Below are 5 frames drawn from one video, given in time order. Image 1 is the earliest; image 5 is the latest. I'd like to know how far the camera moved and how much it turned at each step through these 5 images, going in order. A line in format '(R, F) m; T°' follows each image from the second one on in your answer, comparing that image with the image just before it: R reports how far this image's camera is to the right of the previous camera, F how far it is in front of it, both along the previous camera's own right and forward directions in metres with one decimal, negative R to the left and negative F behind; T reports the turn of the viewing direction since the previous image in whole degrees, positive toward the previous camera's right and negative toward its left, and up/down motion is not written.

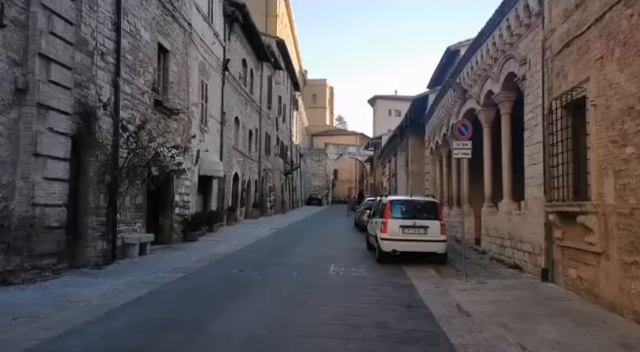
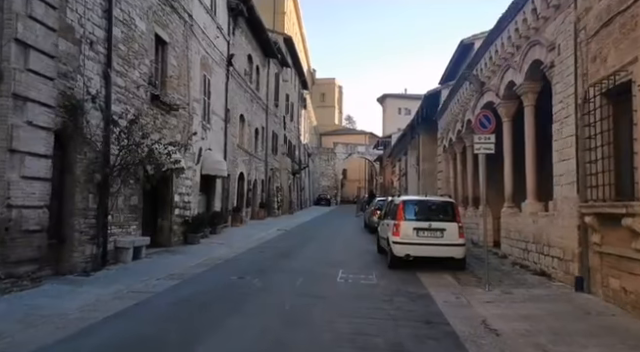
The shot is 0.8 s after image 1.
(0.0, +0.9) m; -1°
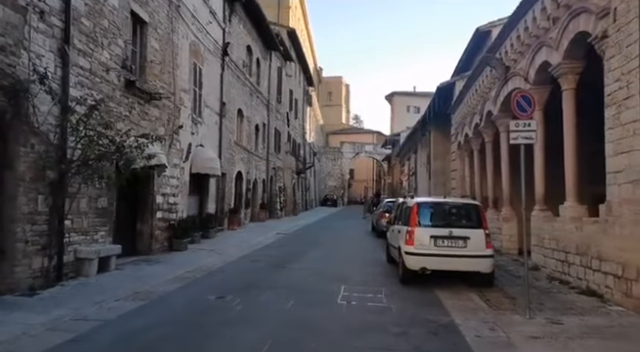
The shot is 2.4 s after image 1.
(+0.2, +1.7) m; -1°
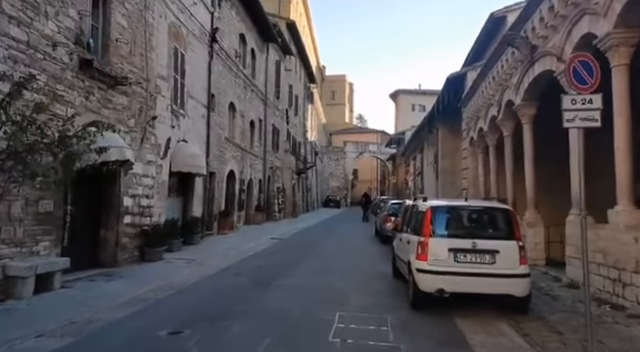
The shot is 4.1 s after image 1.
(+0.2, +1.8) m; 0°
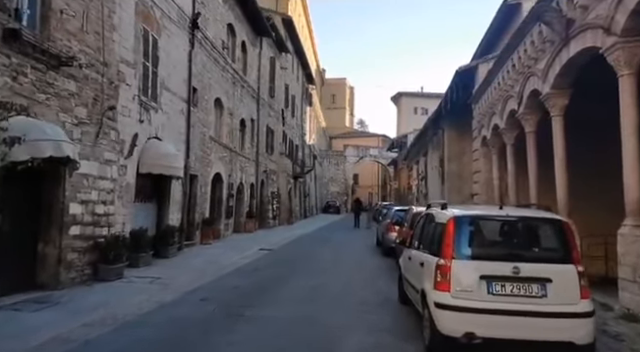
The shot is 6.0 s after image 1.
(+0.2, +1.9) m; 0°
